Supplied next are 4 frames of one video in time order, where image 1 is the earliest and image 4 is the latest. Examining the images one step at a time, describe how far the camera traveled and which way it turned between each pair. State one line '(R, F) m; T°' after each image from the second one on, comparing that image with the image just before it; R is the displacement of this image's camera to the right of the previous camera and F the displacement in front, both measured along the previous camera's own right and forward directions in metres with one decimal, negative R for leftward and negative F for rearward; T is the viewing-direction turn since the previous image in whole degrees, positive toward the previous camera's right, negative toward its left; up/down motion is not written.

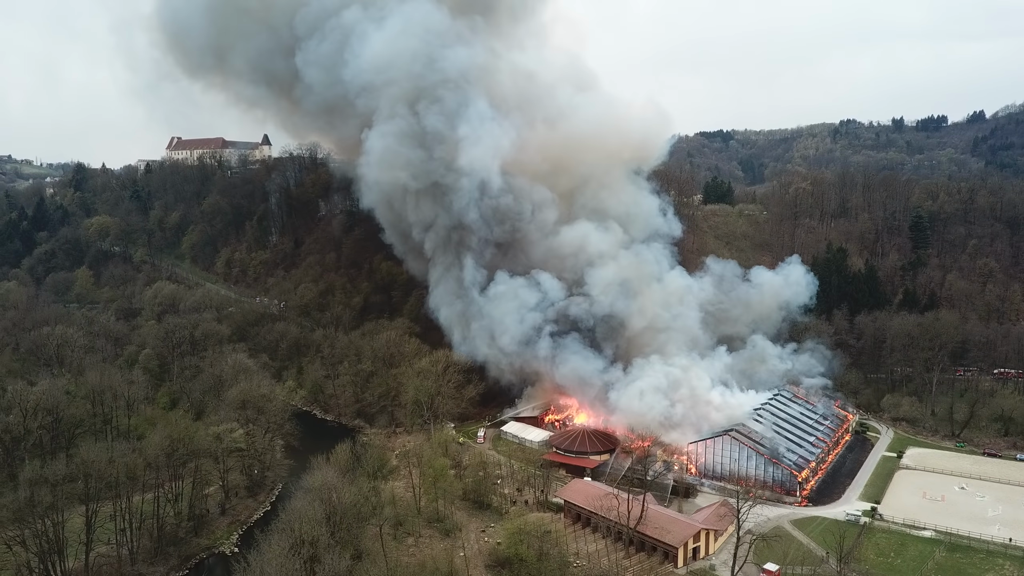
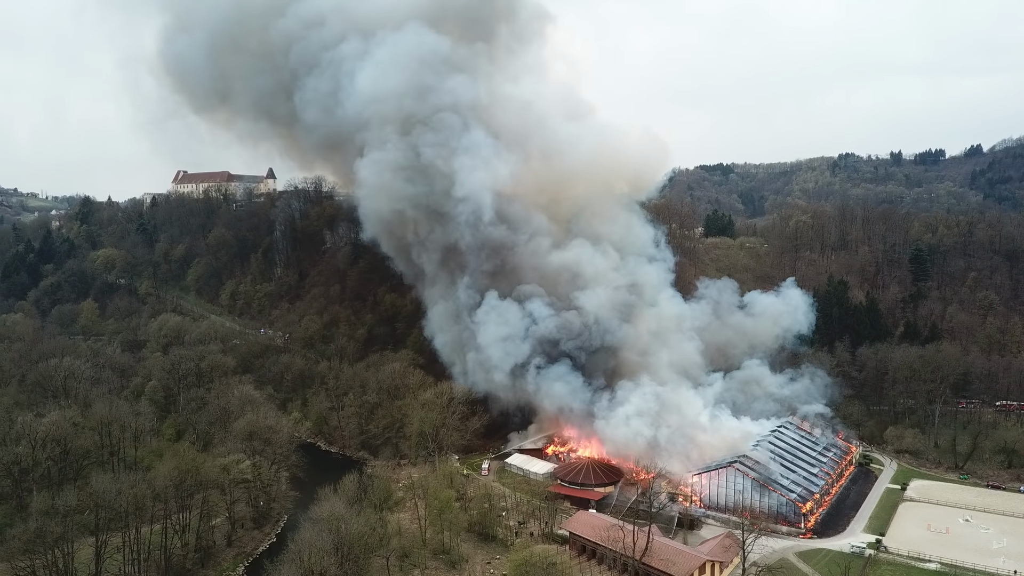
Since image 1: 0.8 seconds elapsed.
(-0.1, -0.5) m; 0°
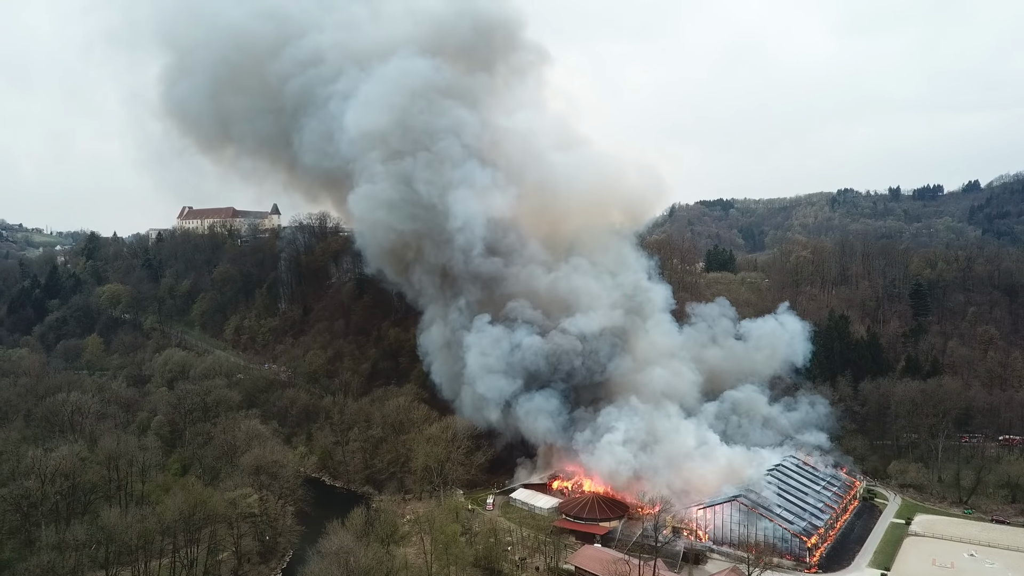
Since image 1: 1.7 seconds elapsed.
(-0.1, -0.6) m; 0°
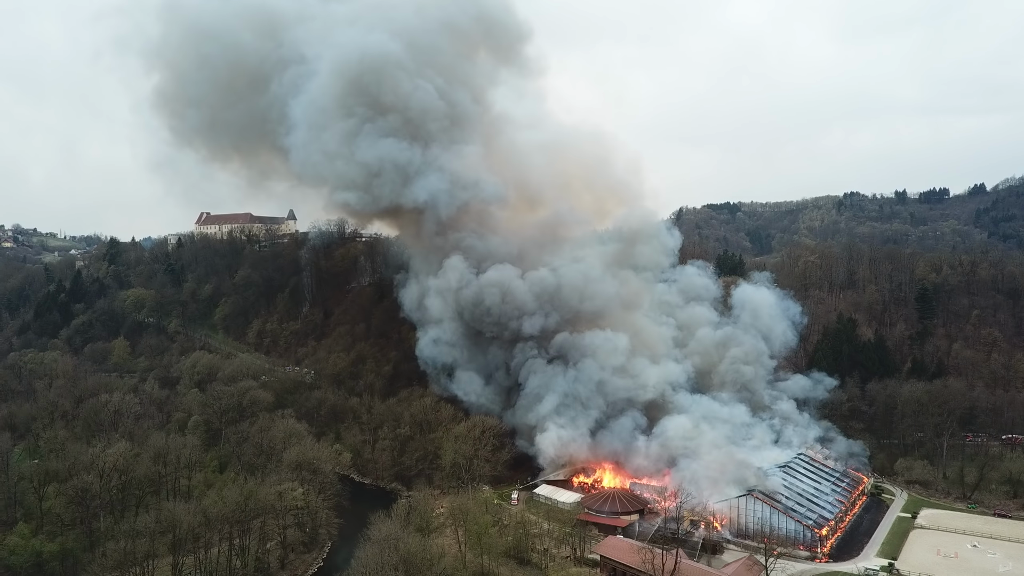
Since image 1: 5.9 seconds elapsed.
(-0.9, -1.6) m; -1°
